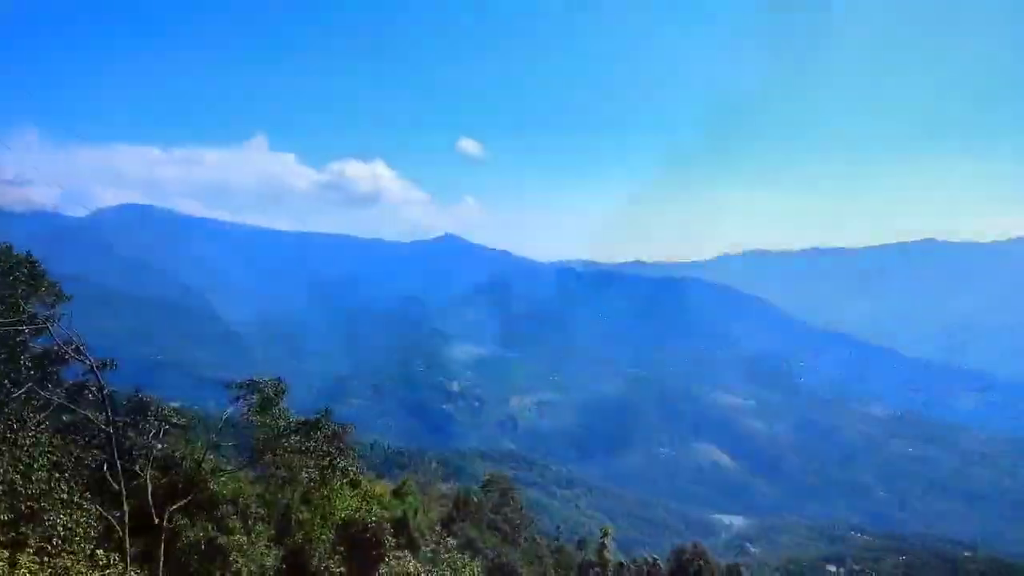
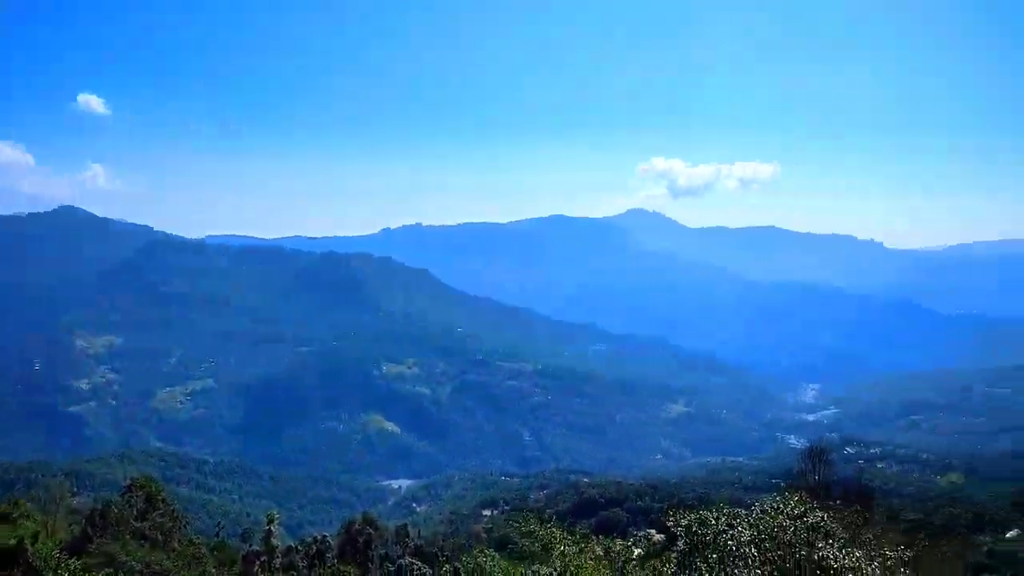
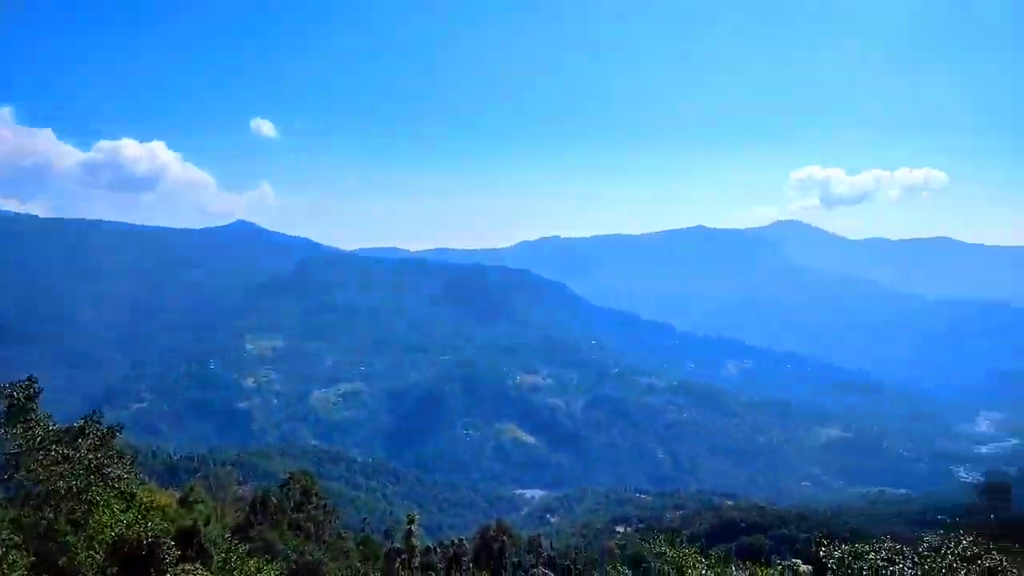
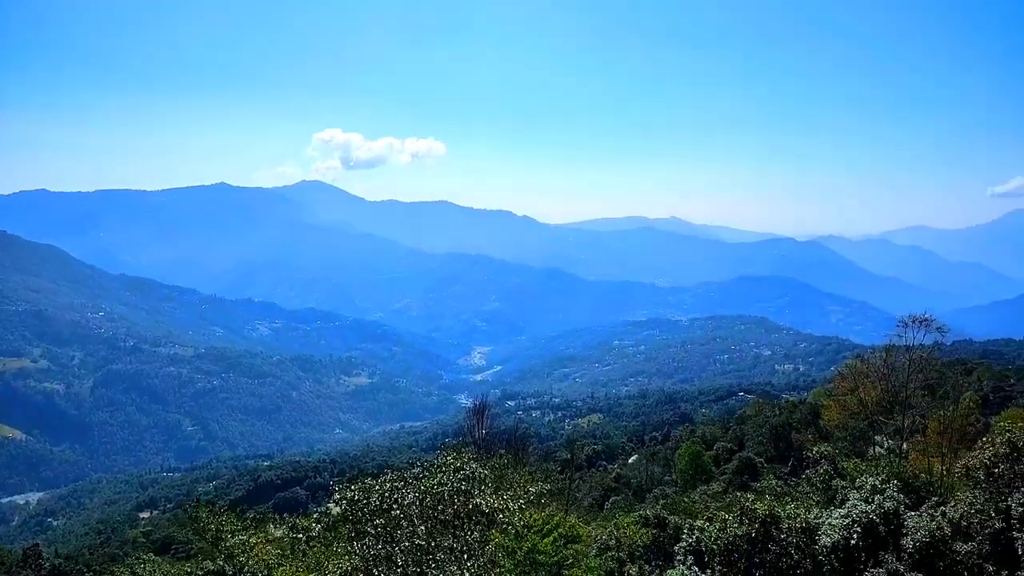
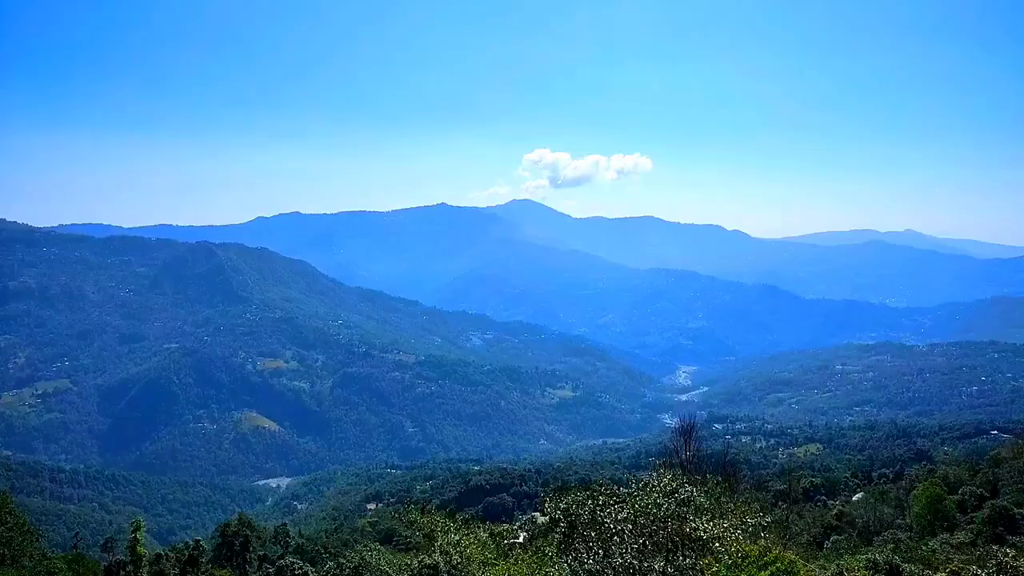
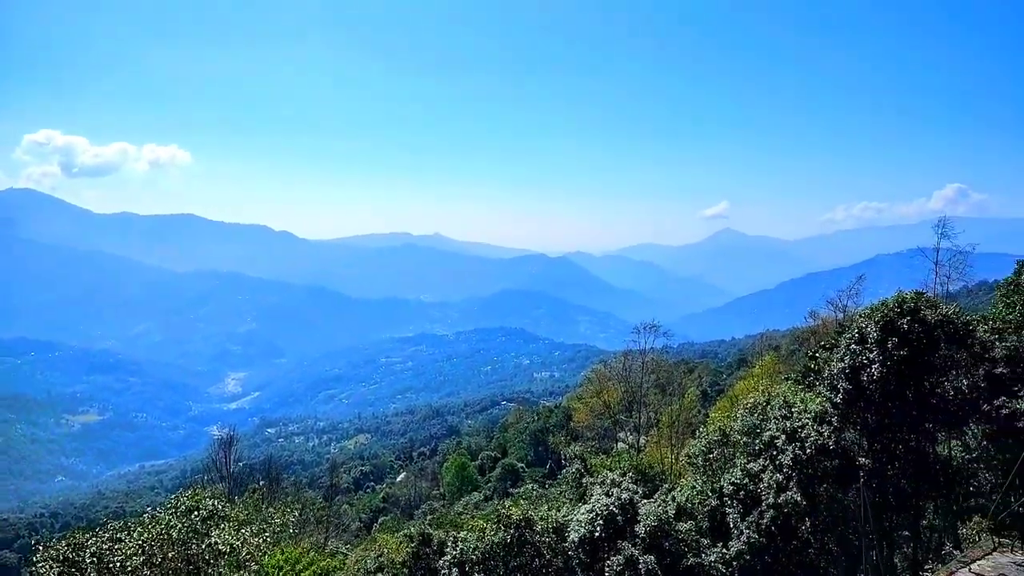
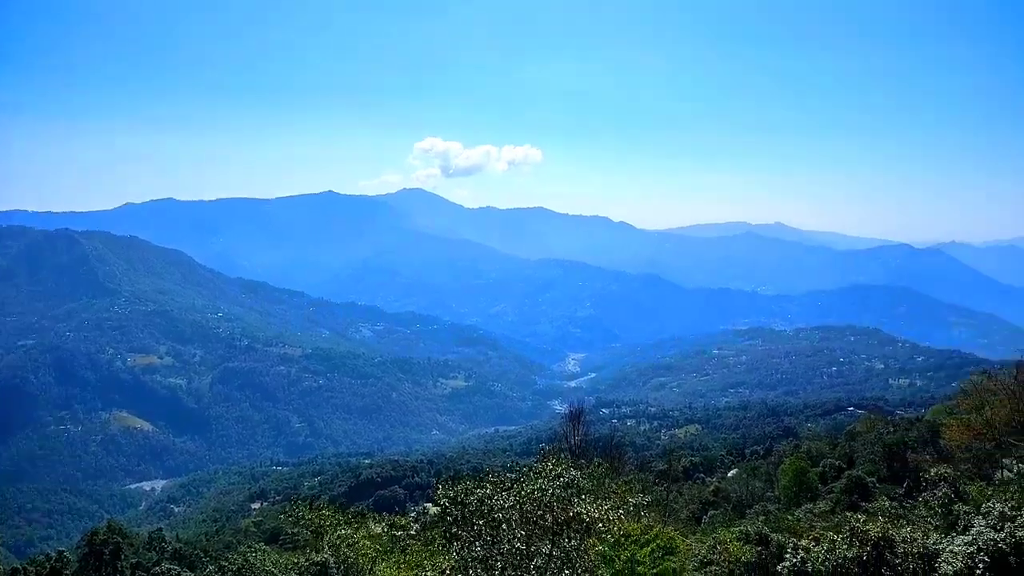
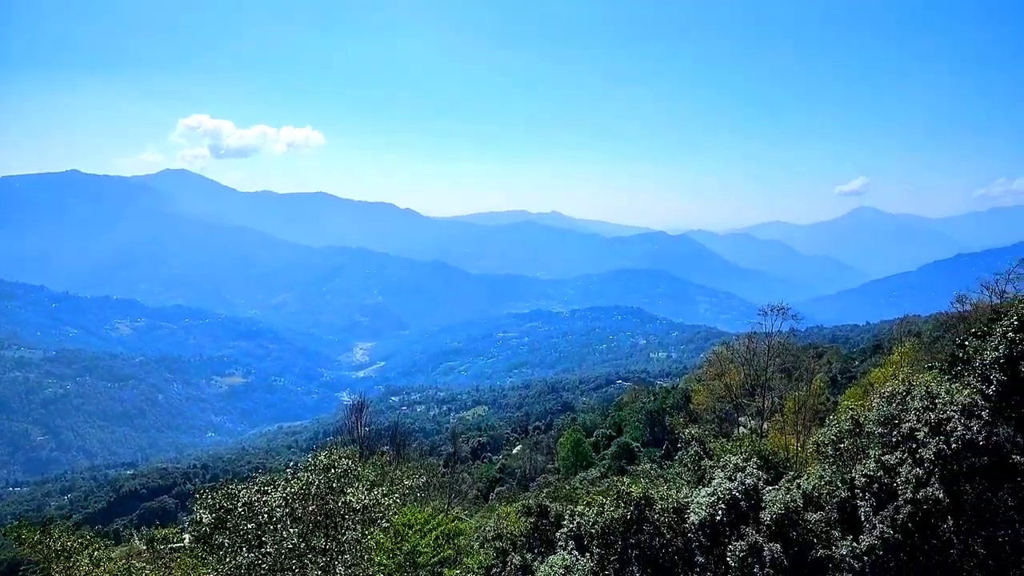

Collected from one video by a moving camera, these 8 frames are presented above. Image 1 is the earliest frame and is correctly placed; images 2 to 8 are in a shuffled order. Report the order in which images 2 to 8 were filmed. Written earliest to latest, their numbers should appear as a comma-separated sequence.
3, 2, 5, 7, 4, 8, 6
